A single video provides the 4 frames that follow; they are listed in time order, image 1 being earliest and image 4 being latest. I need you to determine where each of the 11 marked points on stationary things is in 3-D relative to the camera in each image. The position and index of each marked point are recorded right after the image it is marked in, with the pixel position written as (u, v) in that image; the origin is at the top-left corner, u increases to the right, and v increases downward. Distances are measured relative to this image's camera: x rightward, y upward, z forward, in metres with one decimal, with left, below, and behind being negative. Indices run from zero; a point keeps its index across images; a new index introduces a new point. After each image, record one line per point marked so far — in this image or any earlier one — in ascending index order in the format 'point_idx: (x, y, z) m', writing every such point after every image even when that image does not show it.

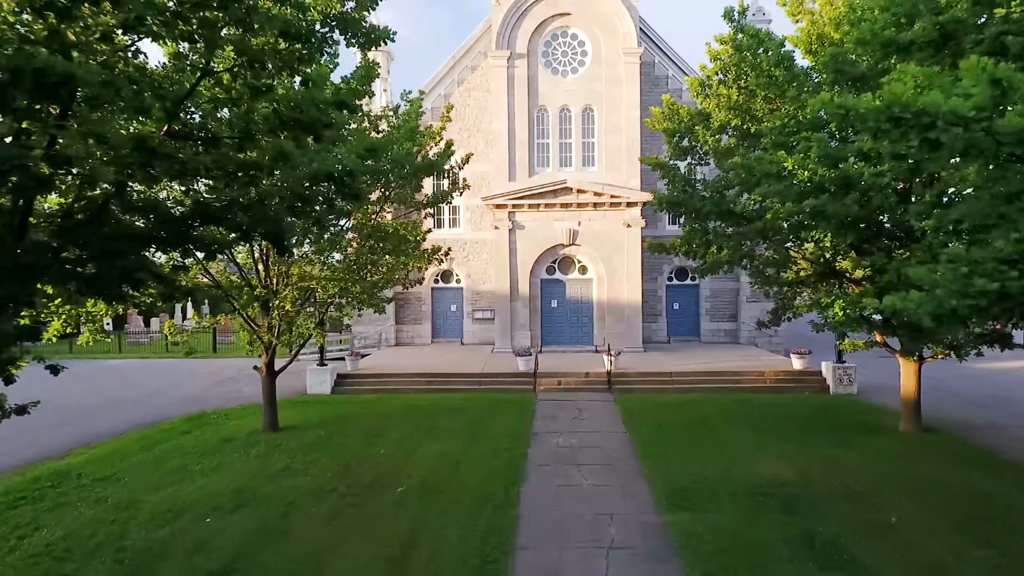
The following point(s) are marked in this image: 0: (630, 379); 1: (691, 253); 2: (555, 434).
0: (+3.9, -3.0, +16.4) m
1: (+5.3, +1.0, +14.7) m
2: (+1.0, -3.6, +12.2) m
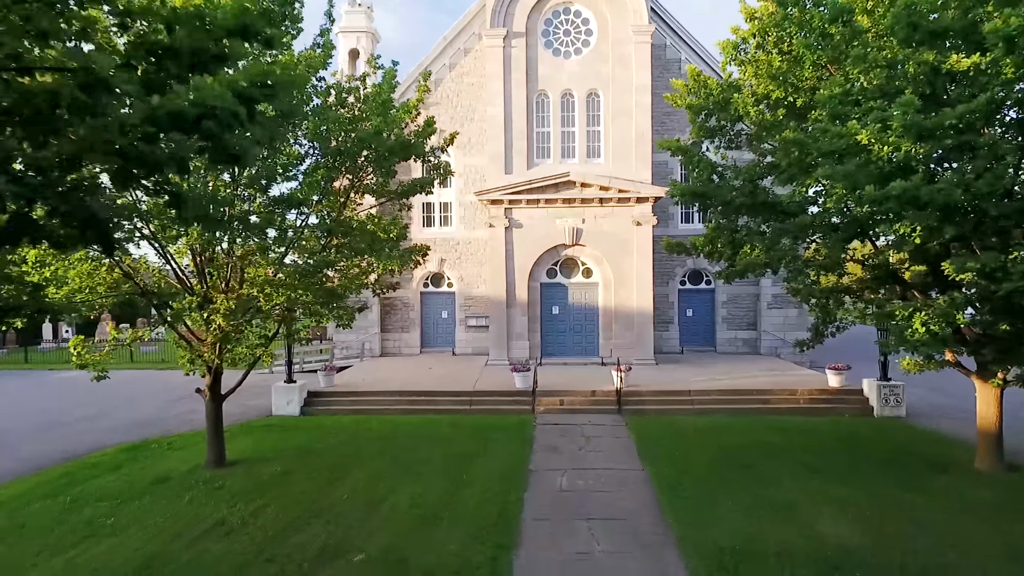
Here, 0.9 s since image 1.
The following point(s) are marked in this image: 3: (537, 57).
0: (+3.8, -3.1, +14.3) m
1: (+5.2, +0.9, +12.6) m
2: (+0.9, -3.8, +10.2) m
3: (+0.9, +8.7, +18.6) m
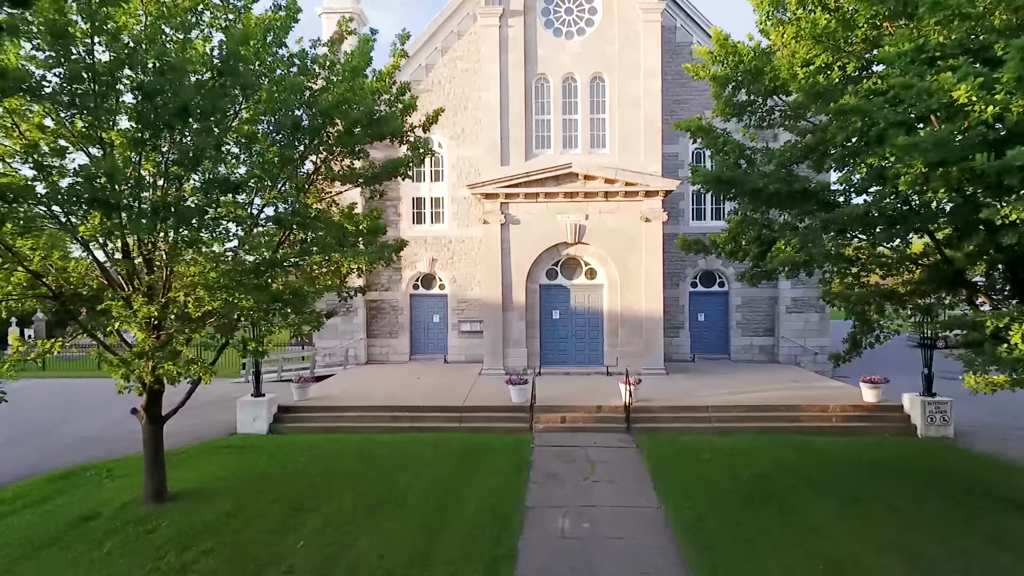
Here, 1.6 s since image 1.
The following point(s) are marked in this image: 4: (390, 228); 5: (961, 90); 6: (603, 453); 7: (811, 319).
0: (+3.6, -3.2, +12.7) m
1: (+5.0, +0.8, +11.1) m
2: (+0.8, -3.8, +8.6) m
3: (+0.8, +8.6, +17.0) m
4: (-4.8, +2.3, +19.5) m
5: (+4.8, +2.1, +5.4) m
6: (+2.0, -3.7, +11.0) m
7: (+11.0, -1.1, +18.4) m
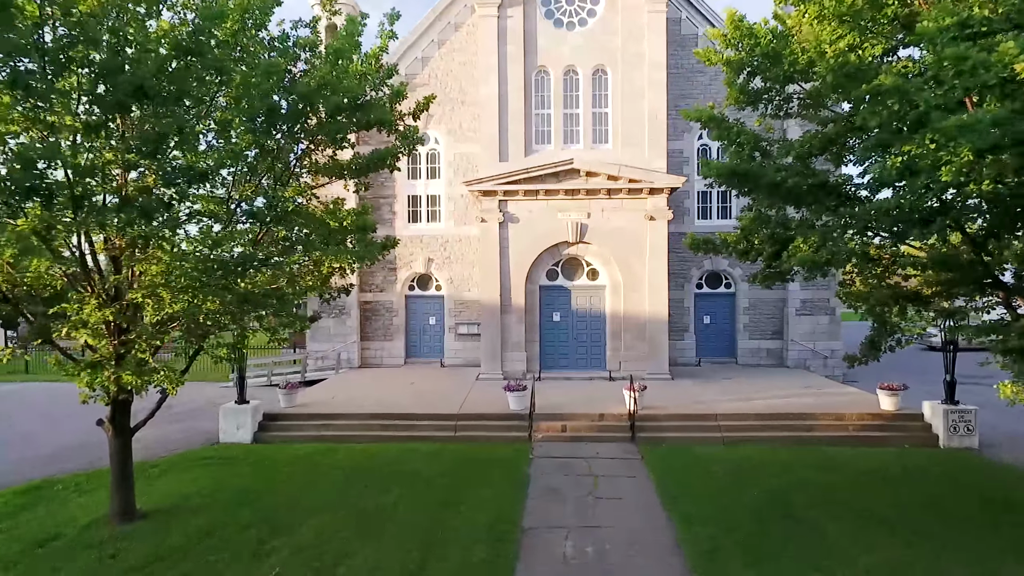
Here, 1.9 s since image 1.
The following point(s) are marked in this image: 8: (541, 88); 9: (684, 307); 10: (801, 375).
0: (+3.6, -3.2, +12.1) m
1: (+5.0, +0.8, +10.4) m
2: (+0.7, -3.8, +7.9) m
3: (+0.8, +8.5, +16.4) m
4: (-4.8, +2.3, +18.8) m
5: (+4.8, +2.1, +4.8) m
6: (+2.0, -3.7, +10.4) m
7: (+11.0, -1.2, +17.7) m
8: (+1.0, +6.6, +16.6) m
9: (+6.3, -0.7, +18.2) m
10: (+9.4, -2.8, +16.2) m
